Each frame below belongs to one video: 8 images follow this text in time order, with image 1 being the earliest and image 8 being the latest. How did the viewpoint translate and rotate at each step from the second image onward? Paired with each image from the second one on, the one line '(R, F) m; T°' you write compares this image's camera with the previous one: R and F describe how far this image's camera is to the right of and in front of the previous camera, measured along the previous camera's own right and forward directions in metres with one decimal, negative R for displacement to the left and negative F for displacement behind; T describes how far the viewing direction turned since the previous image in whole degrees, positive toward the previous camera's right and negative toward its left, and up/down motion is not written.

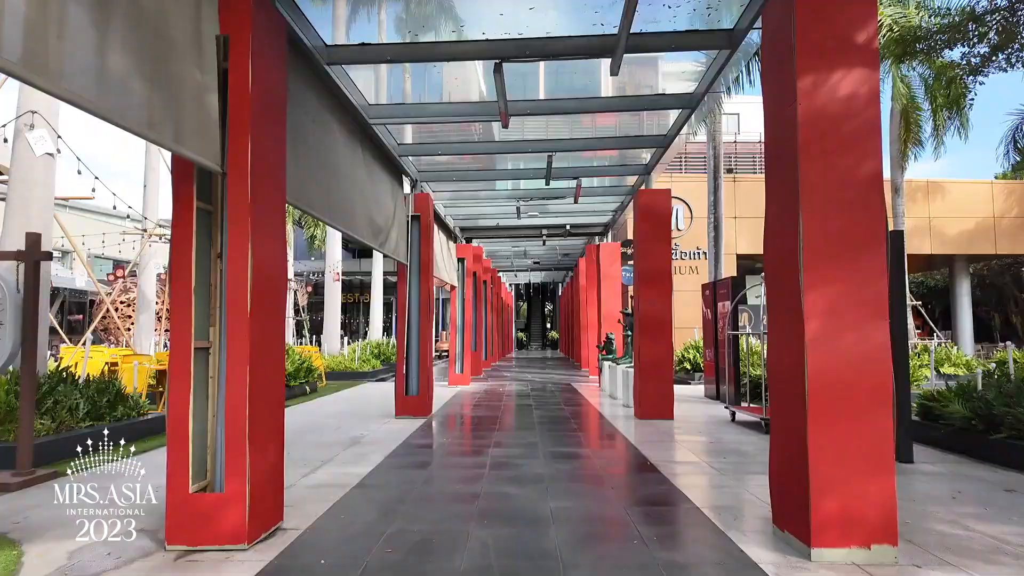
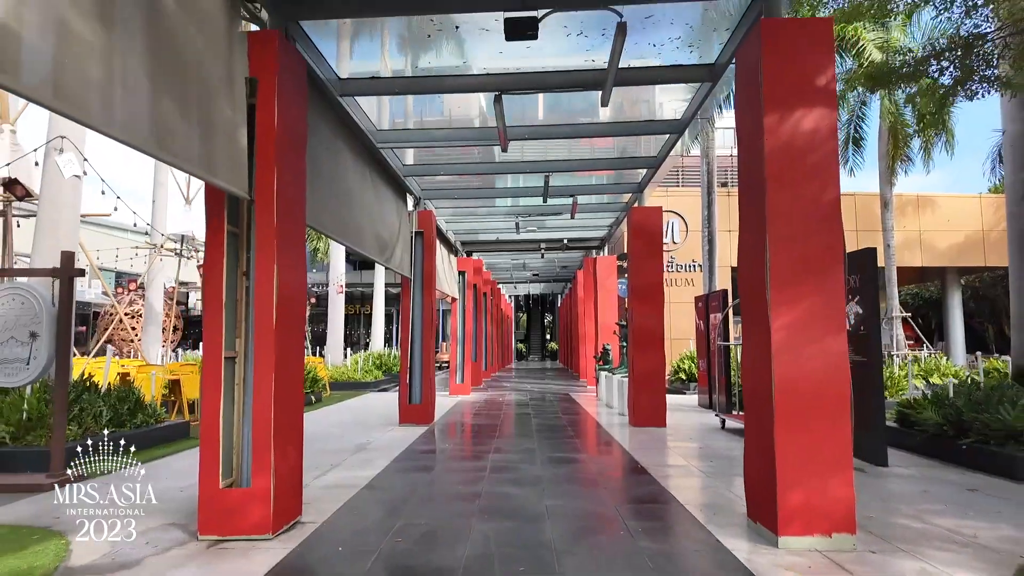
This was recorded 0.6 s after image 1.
(0.0, -0.4) m; 0°
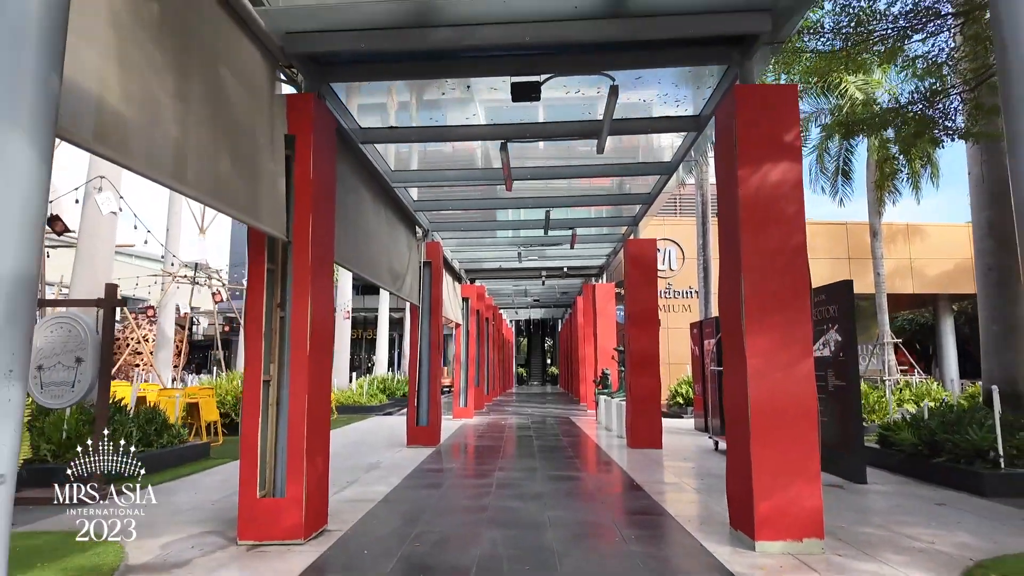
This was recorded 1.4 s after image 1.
(0.0, -0.5) m; 0°
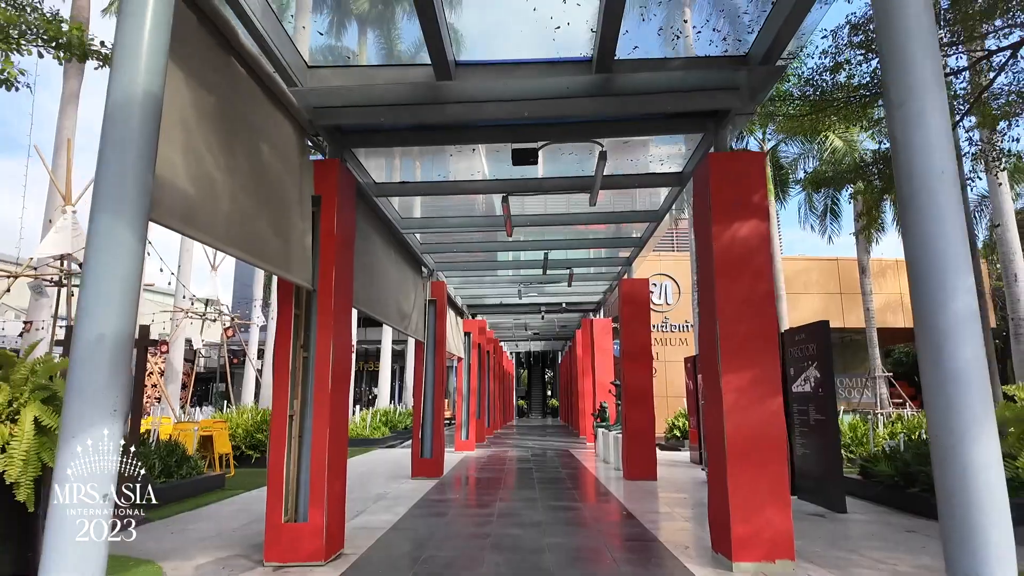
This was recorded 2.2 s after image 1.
(0.0, -0.5) m; 0°
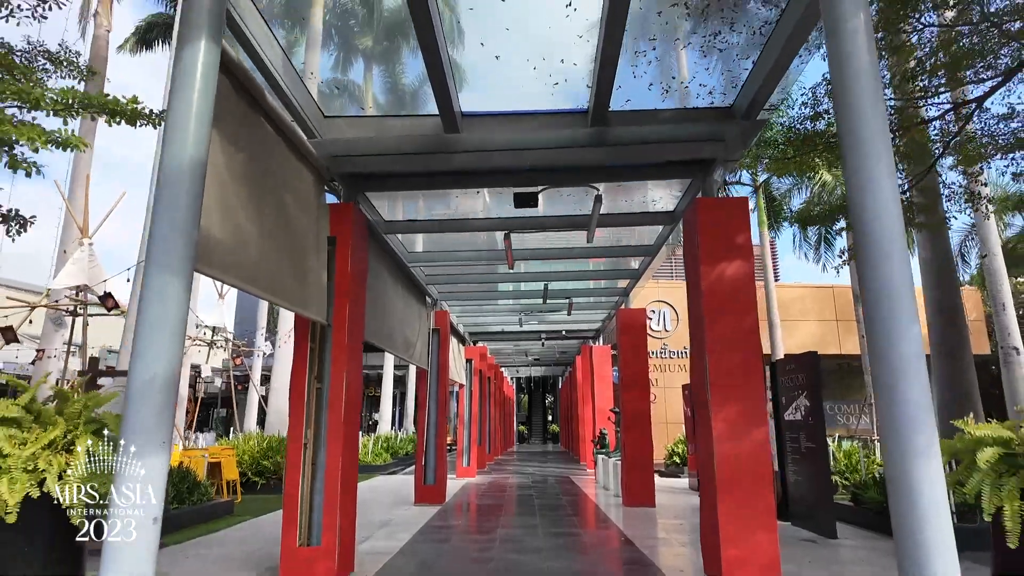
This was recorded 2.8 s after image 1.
(0.0, -0.3) m; 0°
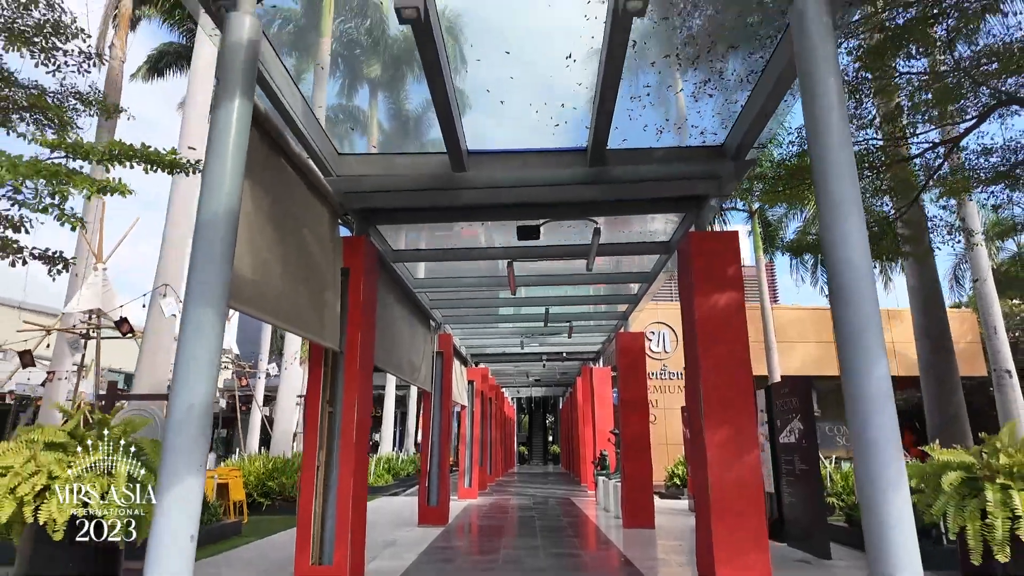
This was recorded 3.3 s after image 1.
(0.0, -0.3) m; 0°
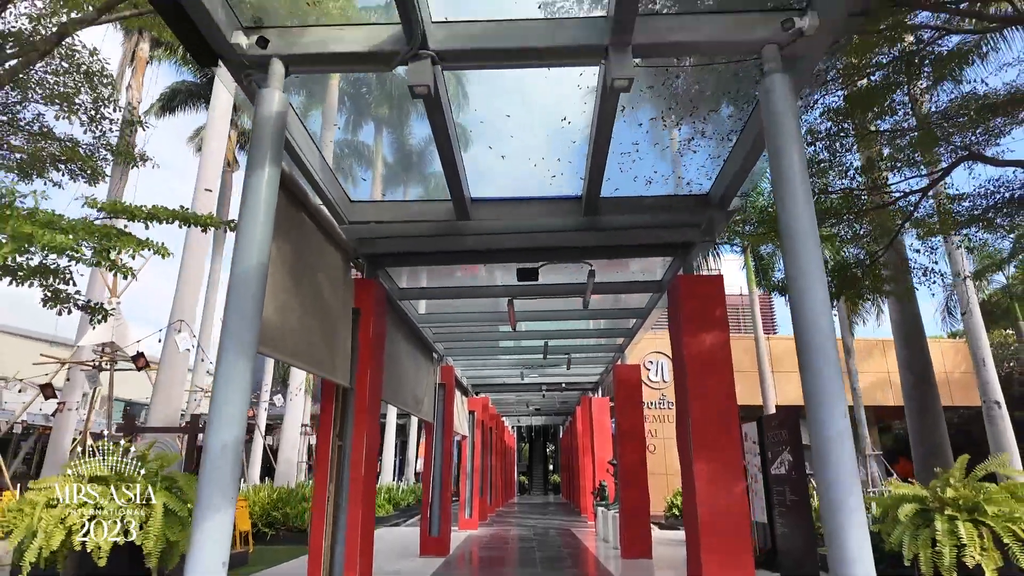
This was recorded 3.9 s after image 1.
(0.0, -0.4) m; 0°
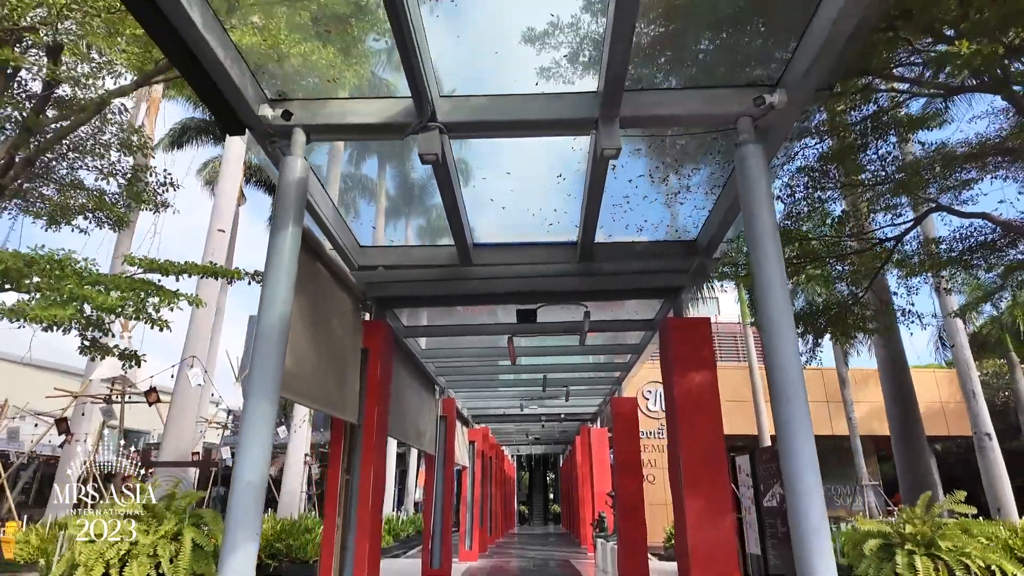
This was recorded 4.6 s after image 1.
(0.0, -0.4) m; 0°
